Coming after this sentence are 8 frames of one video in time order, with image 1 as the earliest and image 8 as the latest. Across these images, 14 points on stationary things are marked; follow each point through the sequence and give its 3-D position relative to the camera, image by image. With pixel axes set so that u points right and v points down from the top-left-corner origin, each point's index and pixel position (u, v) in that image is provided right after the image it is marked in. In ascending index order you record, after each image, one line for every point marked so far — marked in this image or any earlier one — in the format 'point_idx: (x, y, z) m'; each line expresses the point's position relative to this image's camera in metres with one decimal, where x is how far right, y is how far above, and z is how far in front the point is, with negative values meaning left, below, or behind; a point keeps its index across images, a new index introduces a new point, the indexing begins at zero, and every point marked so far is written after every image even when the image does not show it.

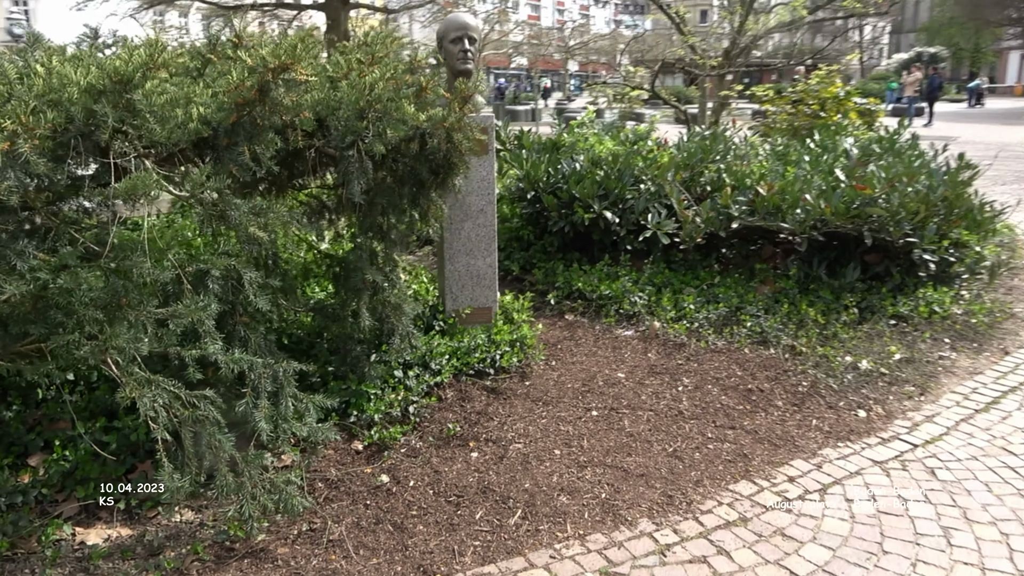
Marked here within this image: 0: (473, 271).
0: (-0.2, +0.1, +4.3) m
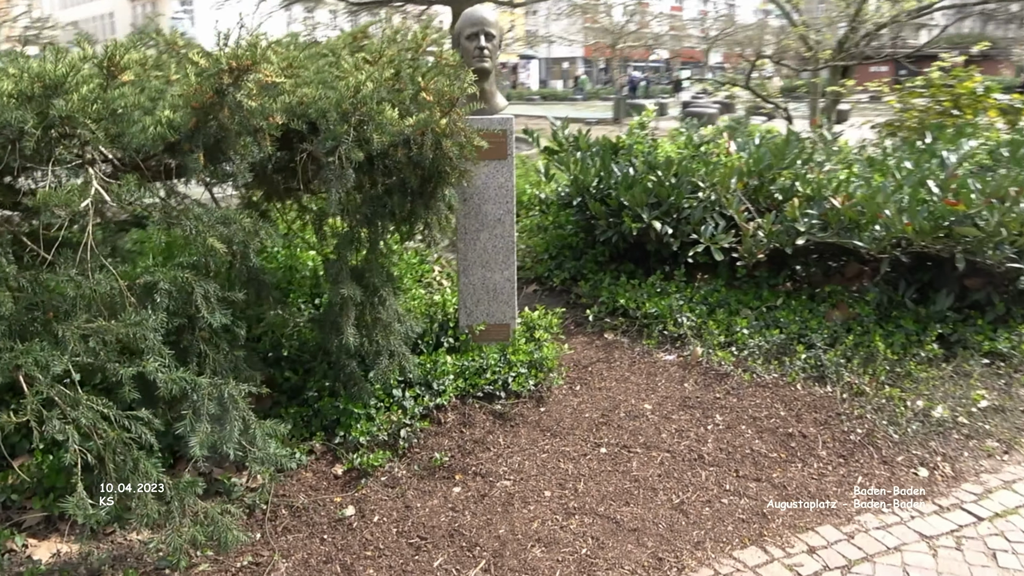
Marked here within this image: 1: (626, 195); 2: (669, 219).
0: (-0.1, 0.0, +4.0) m
1: (+0.7, +0.5, +4.8) m
2: (+0.9, +0.4, +4.9) m
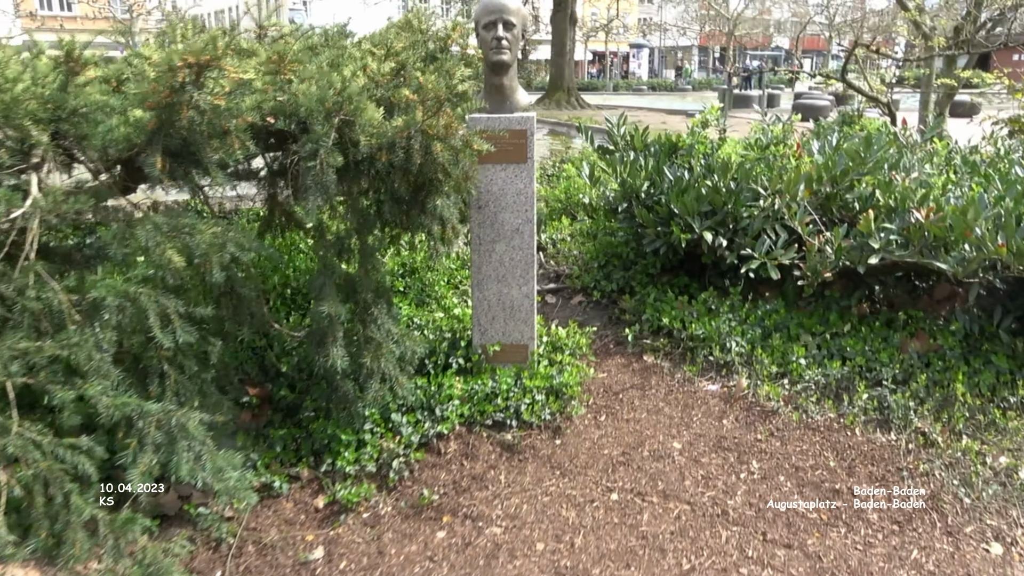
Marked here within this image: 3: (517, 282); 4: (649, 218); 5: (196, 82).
0: (0.0, -0.1, +3.6) m
1: (+0.9, +0.4, +4.3) m
2: (+1.1, +0.3, +4.3) m
3: (0.0, 0.0, +3.6) m
4: (+0.7, +0.4, +4.4) m
5: (-1.0, +0.6, +2.6) m
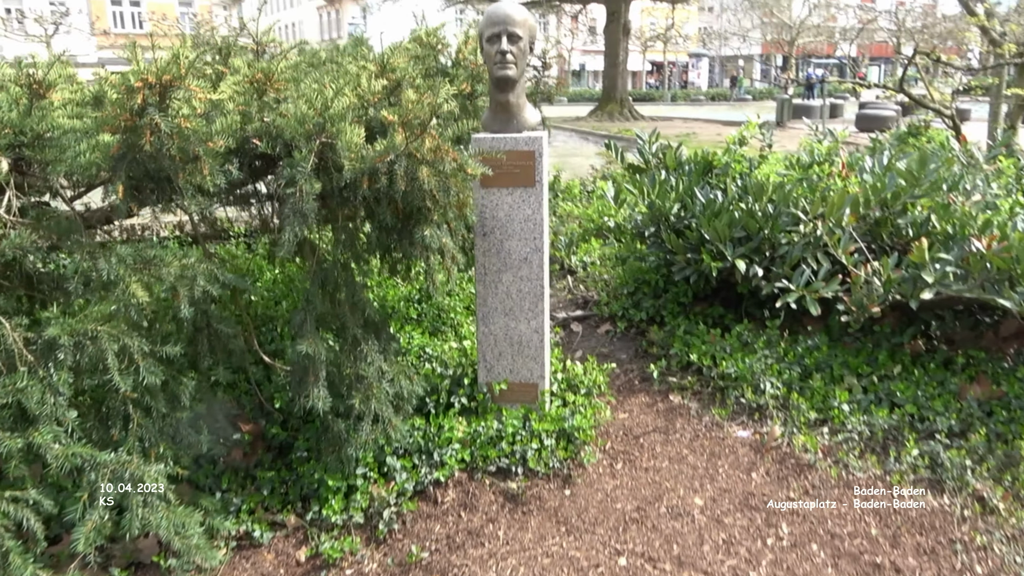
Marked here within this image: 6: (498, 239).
0: (0.0, -0.2, +3.3) m
1: (+1.0, +0.3, +4.0) m
2: (+1.2, +0.1, +4.0) m
3: (+0.1, -0.1, +3.3) m
4: (+0.8, +0.2, +4.1) m
5: (-1.0, +0.5, +2.4) m
6: (-0.1, +0.2, +3.2) m
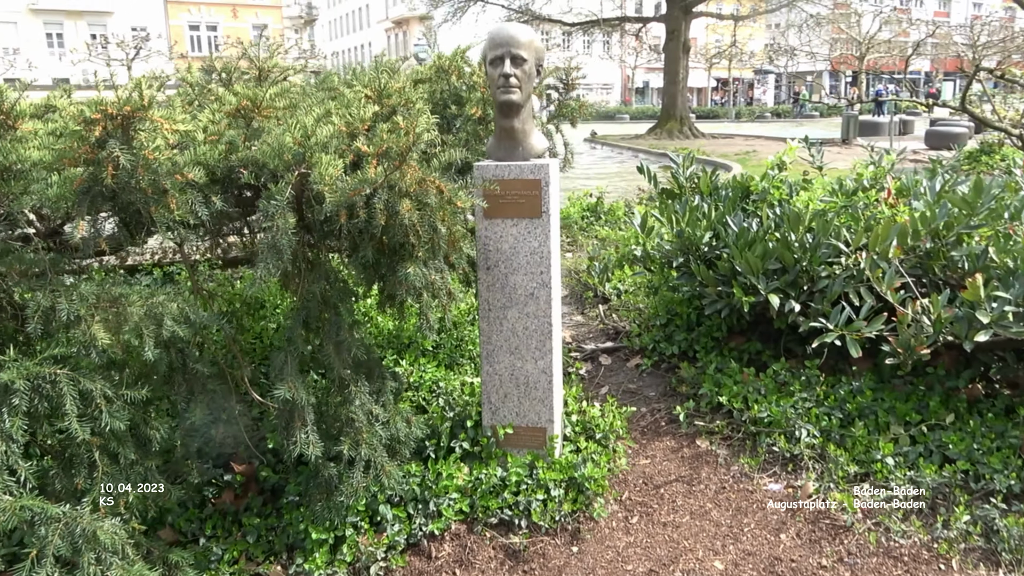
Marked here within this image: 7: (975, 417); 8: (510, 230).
0: (0.0, -0.3, +3.1) m
1: (+1.0, +0.1, +3.6) m
2: (+1.3, 0.0, +3.6) m
3: (+0.1, -0.3, +3.1) m
4: (+0.9, +0.1, +3.8) m
5: (-1.1, +0.4, +2.2) m
6: (0.0, +0.1, +3.0) m
7: (+1.9, -0.5, +3.4) m
8: (0.0, +0.2, +3.0) m
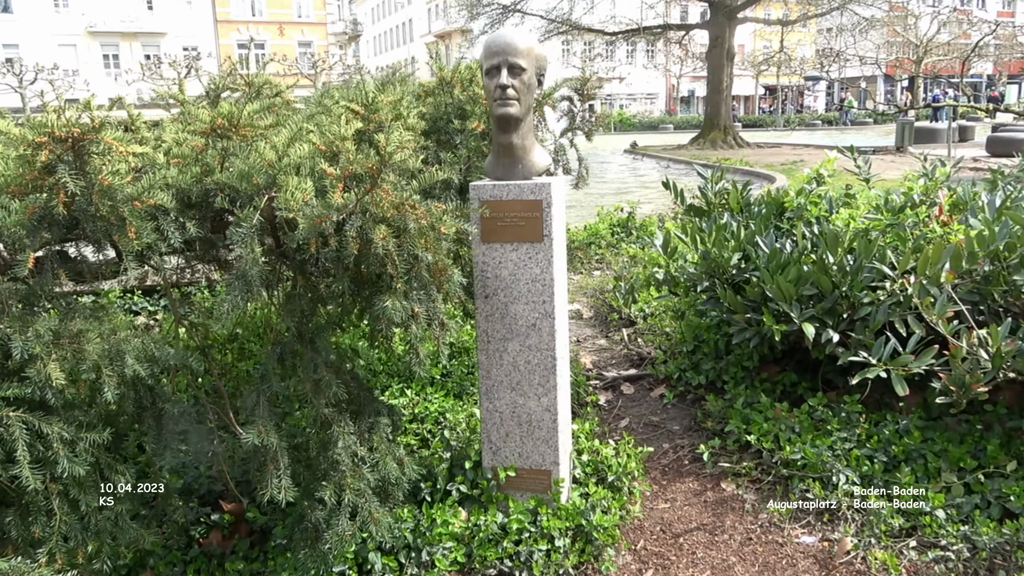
0: (0.0, -0.4, +2.8) m
1: (+1.1, 0.0, +3.3) m
2: (+1.3, -0.1, +3.3) m
3: (+0.1, -0.4, +2.8) m
4: (+1.0, -0.1, +3.5) m
5: (-1.1, +0.3, +2.0) m
6: (0.0, 0.0, +2.8) m
7: (+1.9, -0.6, +3.0) m
8: (0.0, +0.1, +2.7) m
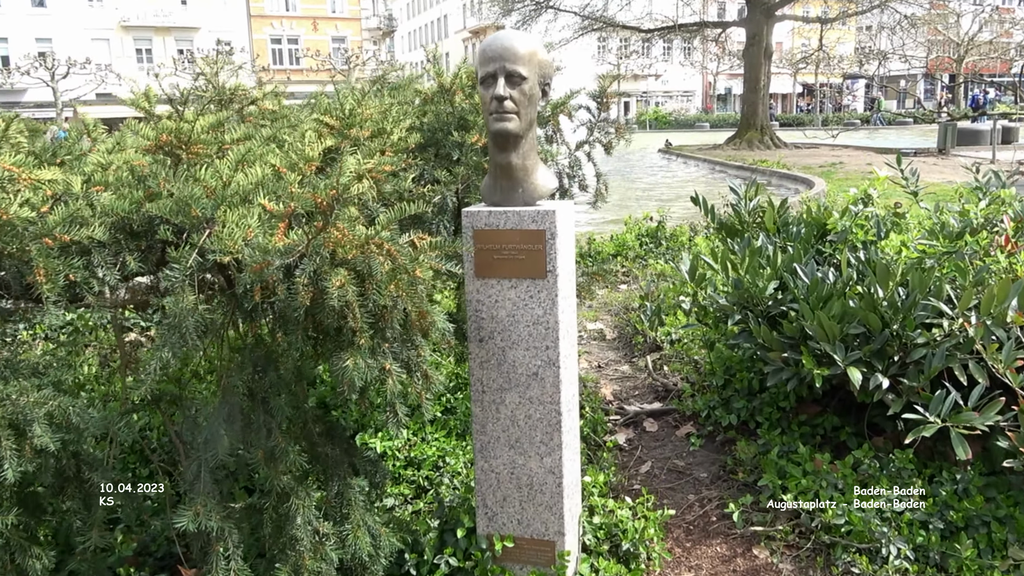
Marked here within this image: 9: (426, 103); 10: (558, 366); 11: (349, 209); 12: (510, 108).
0: (0.0, -0.6, +2.5) m
1: (+1.1, -0.1, +2.9) m
2: (+1.3, -0.3, +2.9) m
3: (+0.1, -0.5, +2.4) m
4: (+1.0, -0.2, +3.1) m
5: (-1.1, +0.2, +1.7) m
6: (0.0, -0.2, +2.4) m
7: (+1.9, -0.8, +2.5) m
8: (0.0, 0.0, +2.3) m
9: (-0.3, +0.7, +3.2) m
10: (+0.1, -0.2, +2.3) m
11: (-0.4, +0.2, +1.8) m
12: (0.0, +0.5, +2.3) m
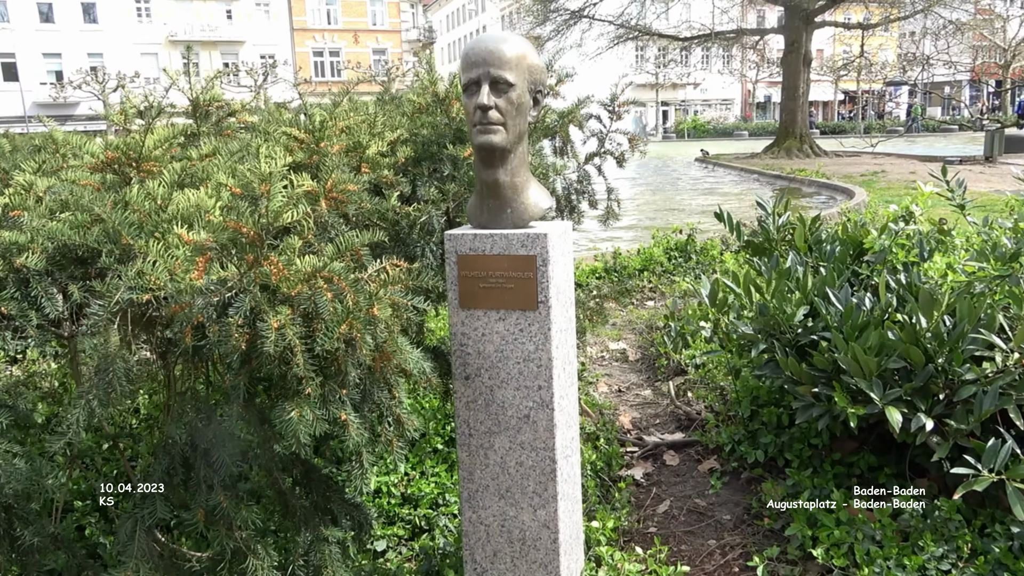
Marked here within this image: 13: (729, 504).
0: (0.0, -0.7, +2.2) m
1: (+1.1, -0.2, +2.6) m
2: (+1.3, -0.4, +2.6) m
3: (+0.1, -0.6, +2.2) m
4: (+1.0, -0.3, +2.8) m
5: (-1.2, +0.1, +1.5) m
6: (-0.1, -0.3, +2.1) m
7: (+1.9, -0.9, +2.2) m
8: (0.0, -0.1, +2.1) m
9: (-0.3, +0.6, +2.9) m
10: (+0.1, -0.3, +2.1) m
11: (-0.4, +0.1, +1.6) m
12: (0.0, +0.4, +2.0) m
13: (+0.8, -0.8, +3.1) m
